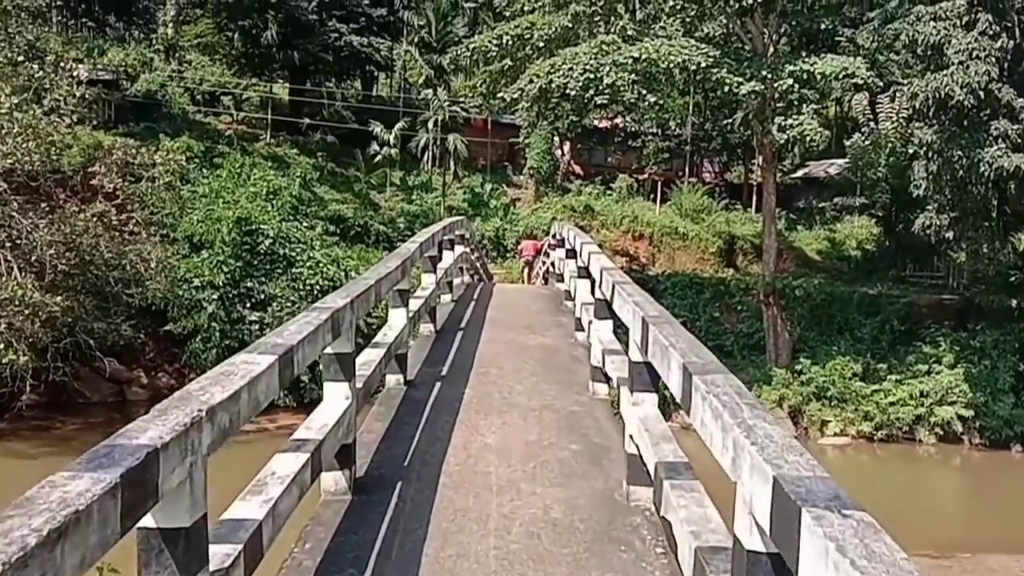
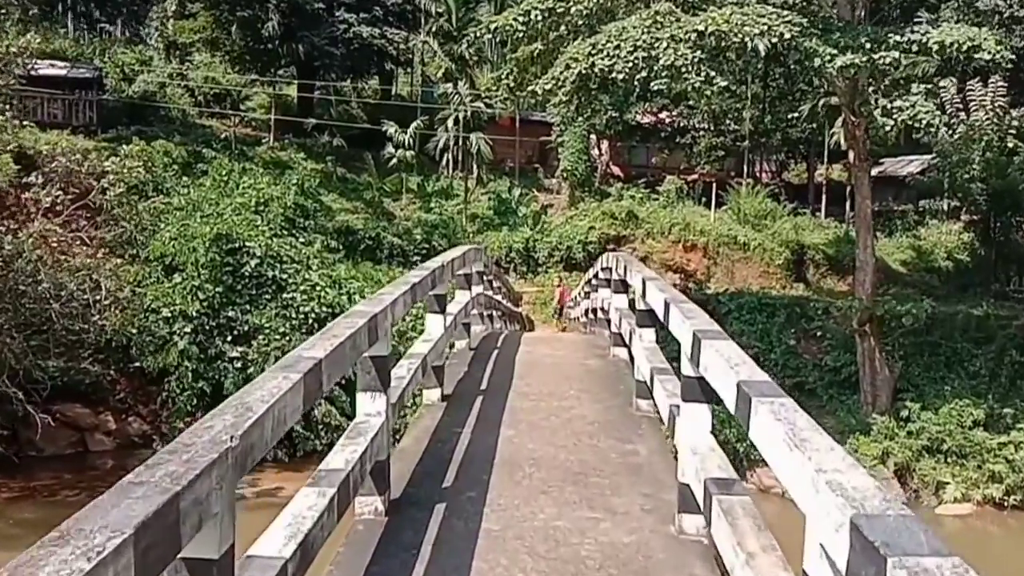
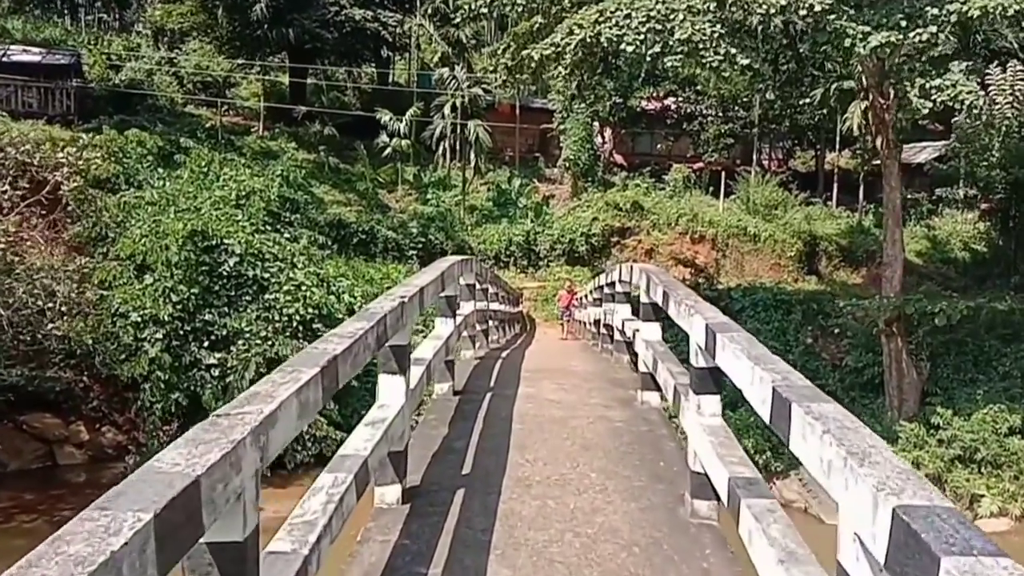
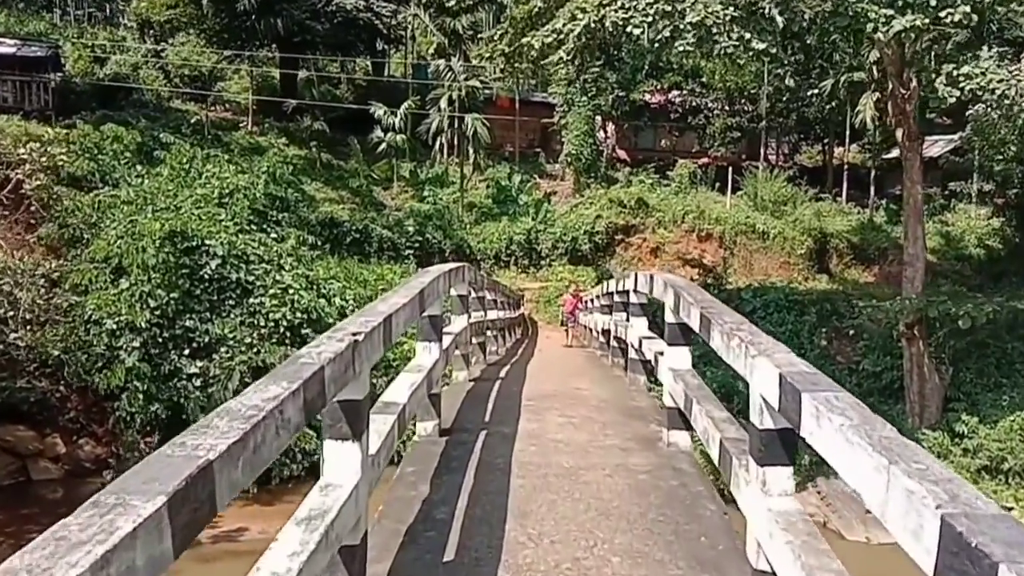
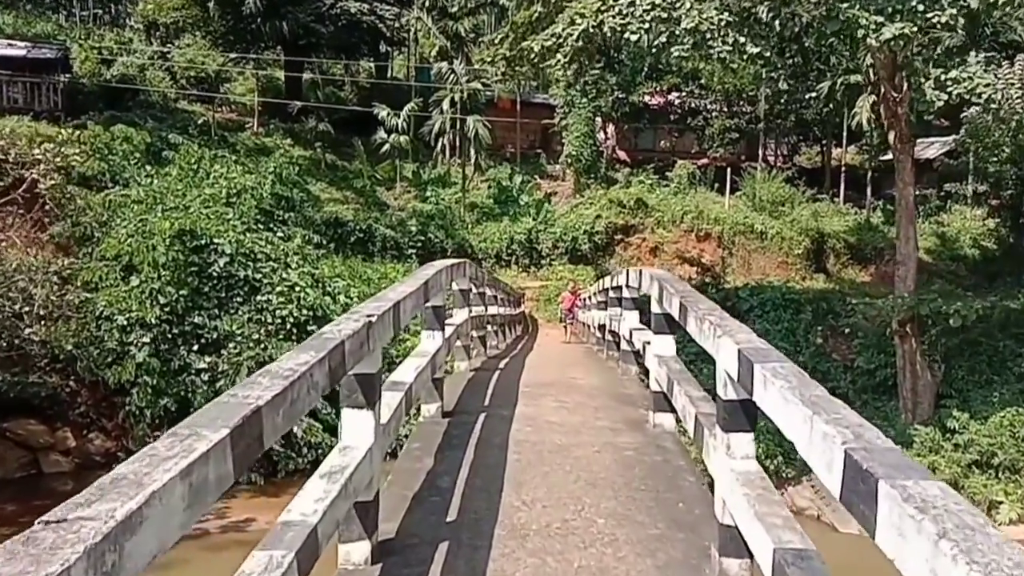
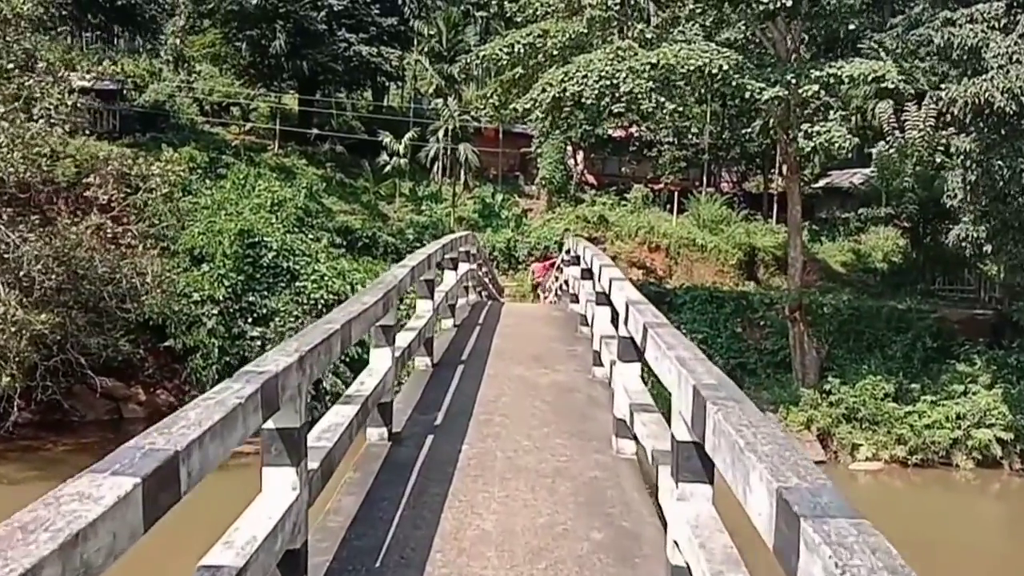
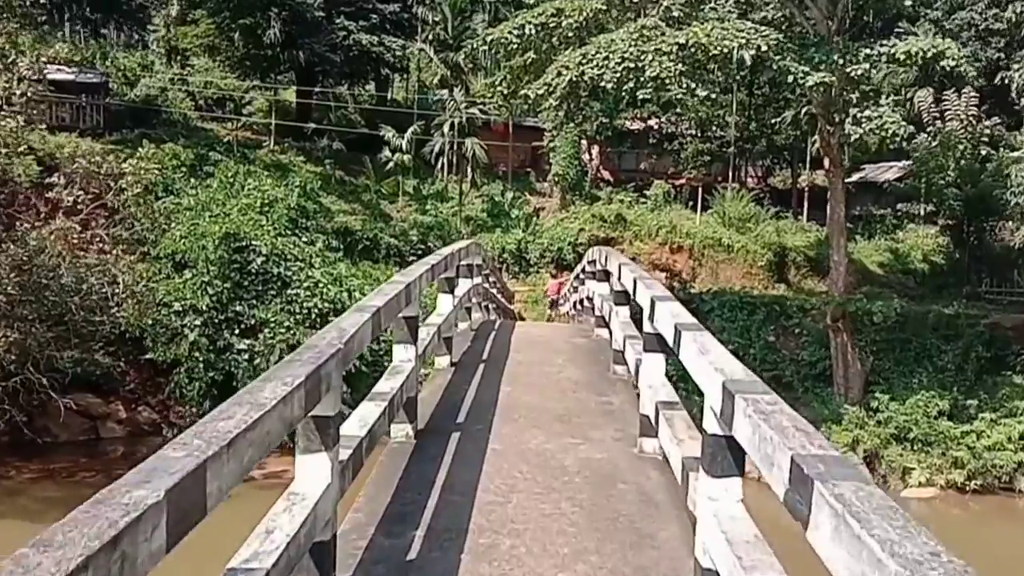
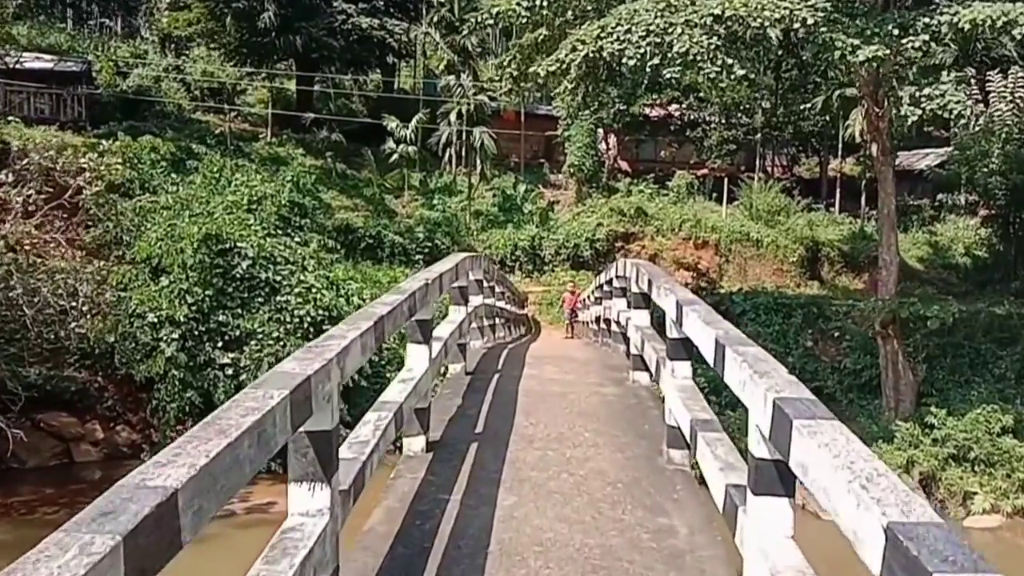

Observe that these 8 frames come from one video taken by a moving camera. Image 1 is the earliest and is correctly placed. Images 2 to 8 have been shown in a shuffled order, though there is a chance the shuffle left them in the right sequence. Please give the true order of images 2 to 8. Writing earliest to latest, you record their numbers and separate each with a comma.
6, 7, 2, 8, 3, 5, 4
